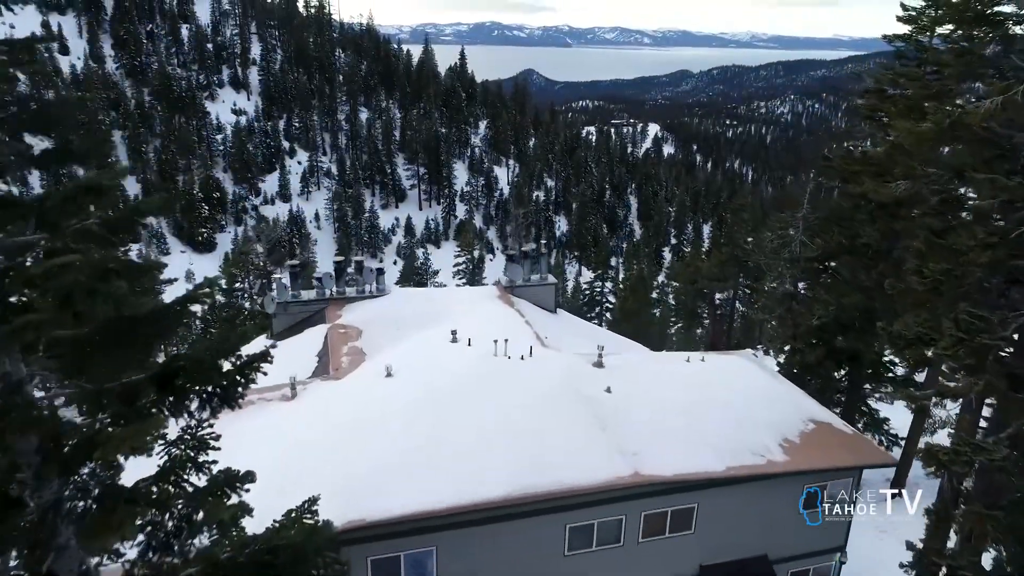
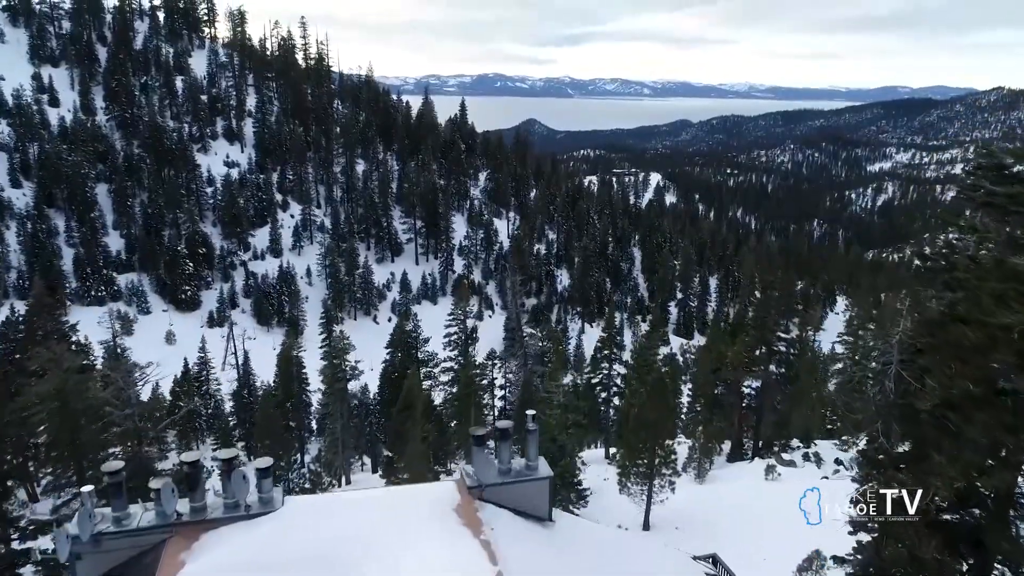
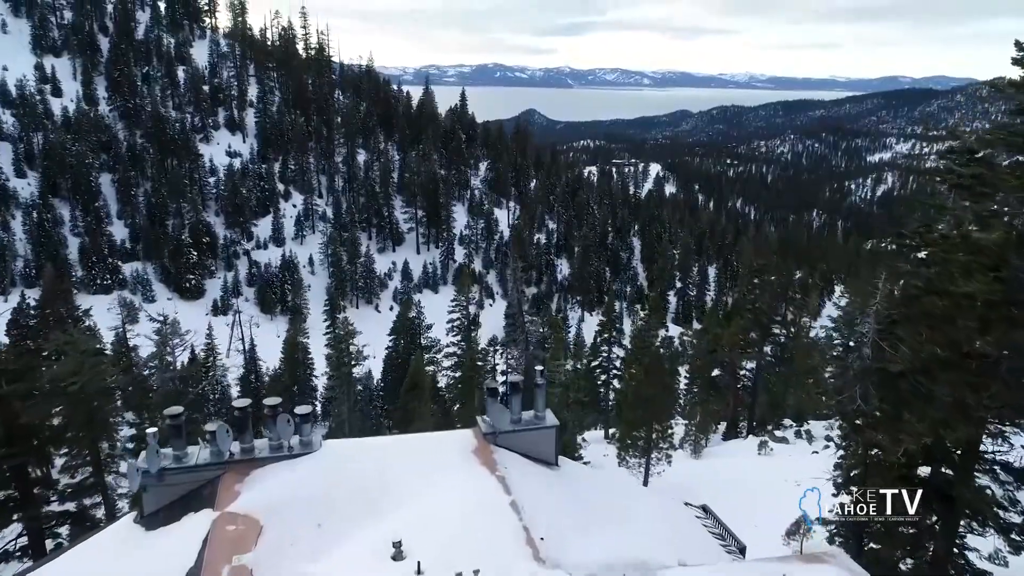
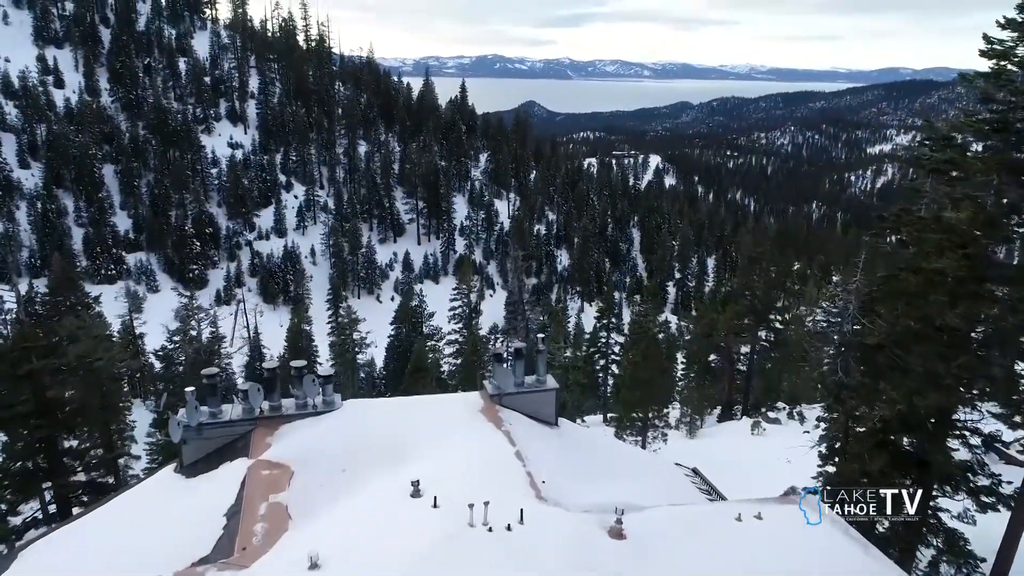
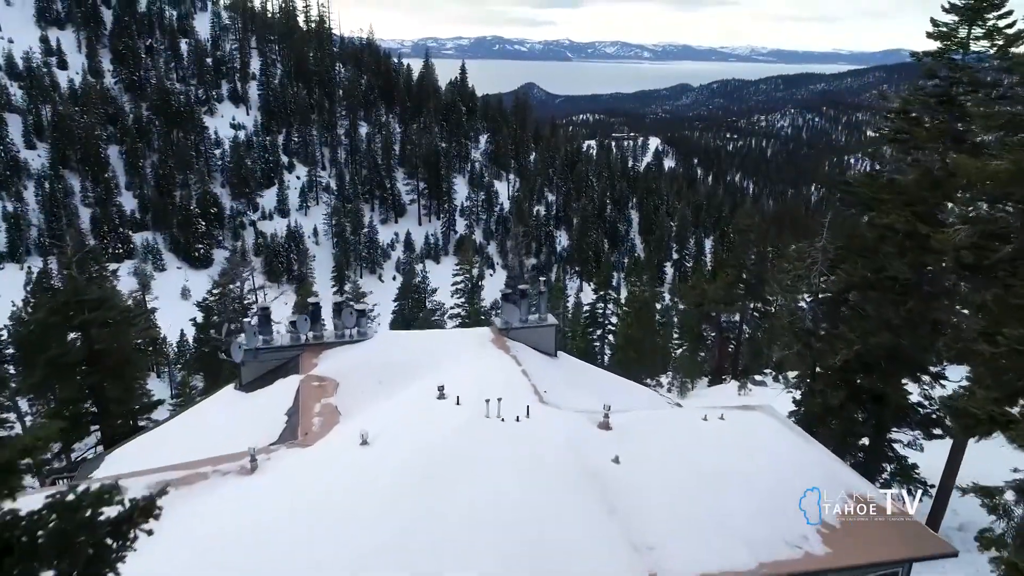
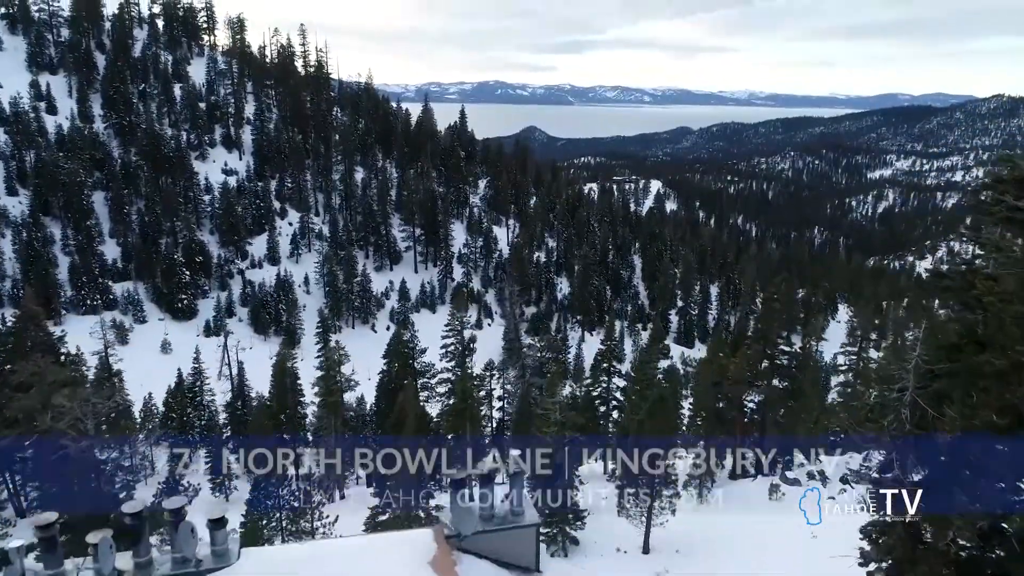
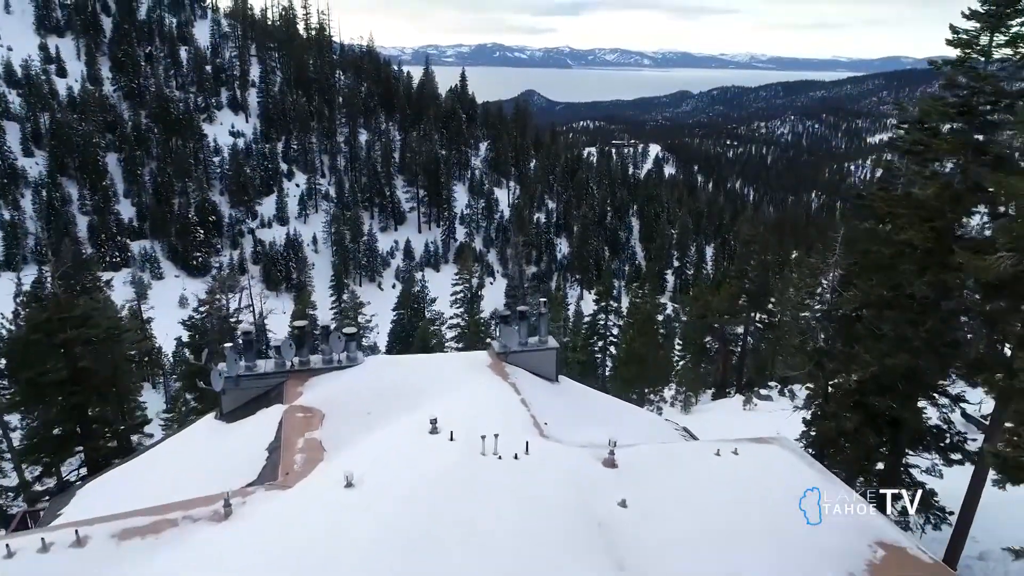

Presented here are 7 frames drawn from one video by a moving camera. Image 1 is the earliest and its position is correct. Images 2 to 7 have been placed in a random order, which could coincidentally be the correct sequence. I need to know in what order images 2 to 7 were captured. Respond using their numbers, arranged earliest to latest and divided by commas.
5, 7, 4, 3, 2, 6
